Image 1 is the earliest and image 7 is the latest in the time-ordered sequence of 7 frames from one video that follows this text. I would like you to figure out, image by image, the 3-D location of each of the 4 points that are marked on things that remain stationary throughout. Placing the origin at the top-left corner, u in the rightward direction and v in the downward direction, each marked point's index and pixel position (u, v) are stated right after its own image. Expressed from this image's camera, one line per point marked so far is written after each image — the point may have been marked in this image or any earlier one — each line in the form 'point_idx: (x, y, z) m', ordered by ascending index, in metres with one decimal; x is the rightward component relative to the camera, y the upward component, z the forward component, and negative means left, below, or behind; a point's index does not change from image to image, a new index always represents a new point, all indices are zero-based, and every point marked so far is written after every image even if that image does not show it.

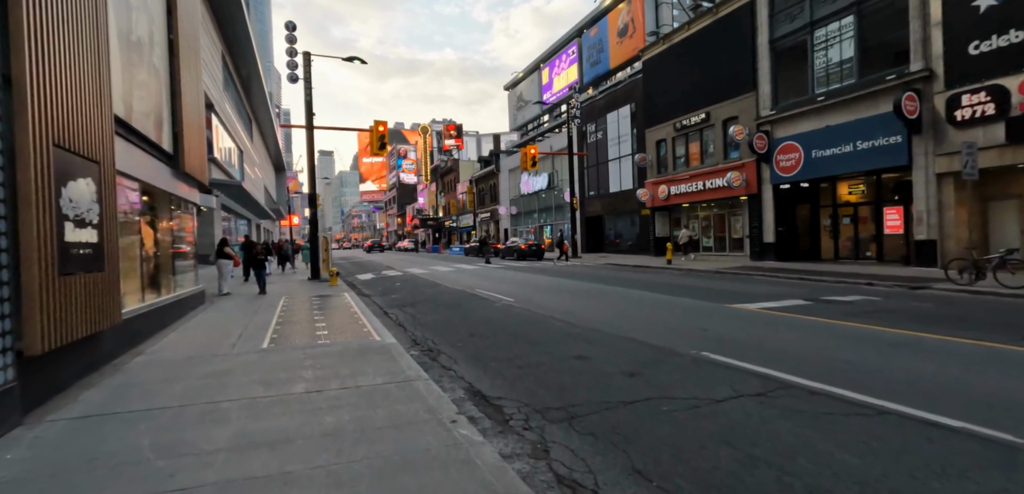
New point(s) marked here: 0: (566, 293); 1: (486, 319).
0: (+1.6, -1.3, +13.7) m
1: (-0.5, -1.5, +10.3) m
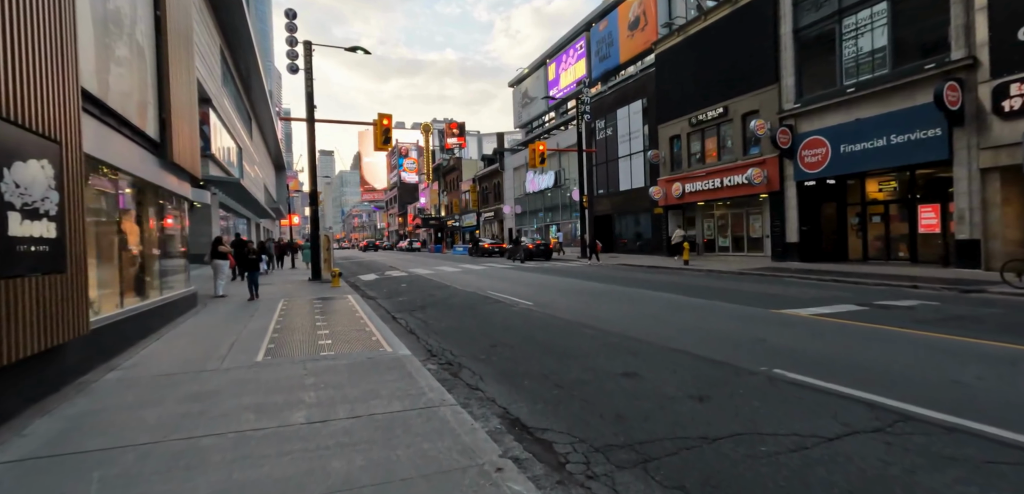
0: (+2.0, -1.3, +12.7) m
1: (-0.1, -1.5, +9.3) m
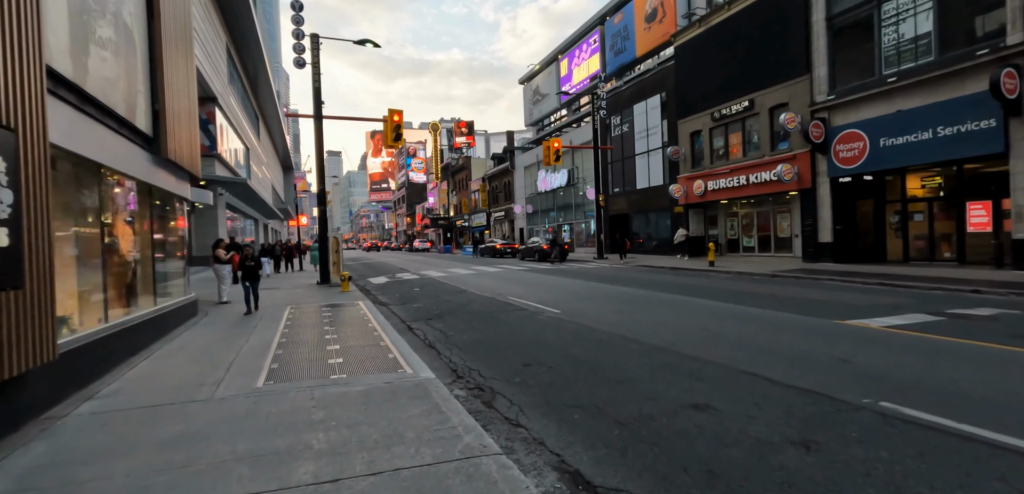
0: (+2.6, -1.3, +11.6) m
1: (+0.4, -1.6, +8.3) m
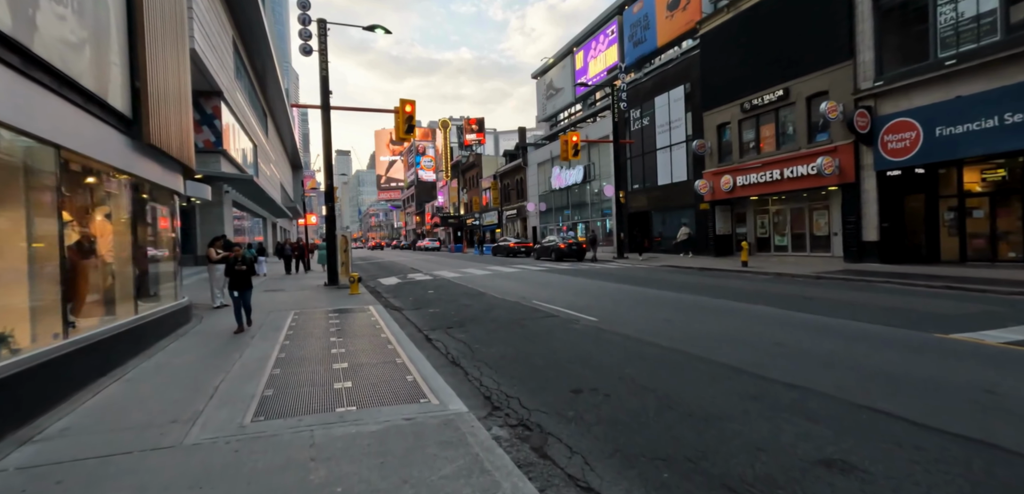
0: (+3.2, -1.3, +10.3) m
1: (+1.0, -1.5, +7.0) m
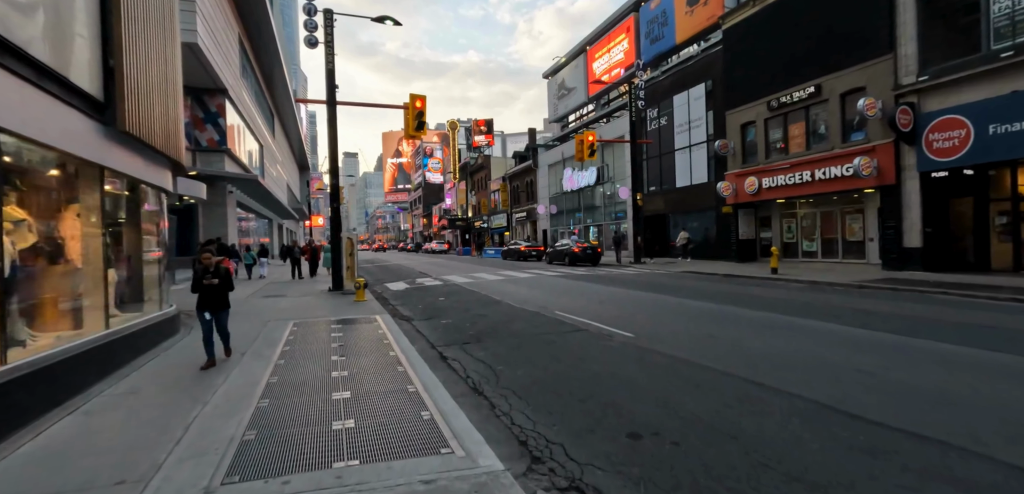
0: (+3.6, -1.4, +9.2) m
1: (+1.4, -1.6, +5.9) m
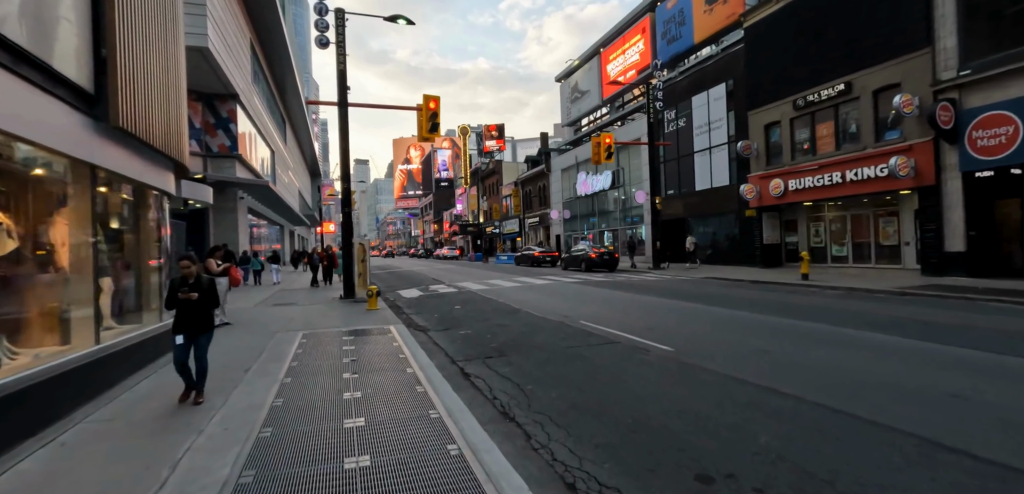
0: (+4.1, -1.5, +8.4) m
1: (+1.8, -1.7, +5.2) m
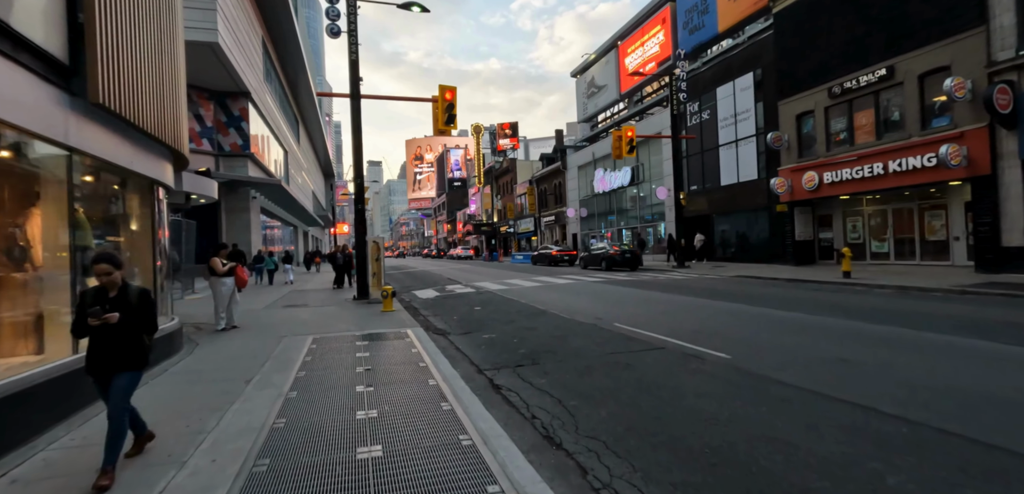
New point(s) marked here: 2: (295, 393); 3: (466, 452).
0: (+4.6, -1.4, +7.4) m
1: (+2.2, -1.6, +4.2) m
2: (-2.6, -1.7, +5.6) m
3: (-0.4, -1.6, +3.9) m
